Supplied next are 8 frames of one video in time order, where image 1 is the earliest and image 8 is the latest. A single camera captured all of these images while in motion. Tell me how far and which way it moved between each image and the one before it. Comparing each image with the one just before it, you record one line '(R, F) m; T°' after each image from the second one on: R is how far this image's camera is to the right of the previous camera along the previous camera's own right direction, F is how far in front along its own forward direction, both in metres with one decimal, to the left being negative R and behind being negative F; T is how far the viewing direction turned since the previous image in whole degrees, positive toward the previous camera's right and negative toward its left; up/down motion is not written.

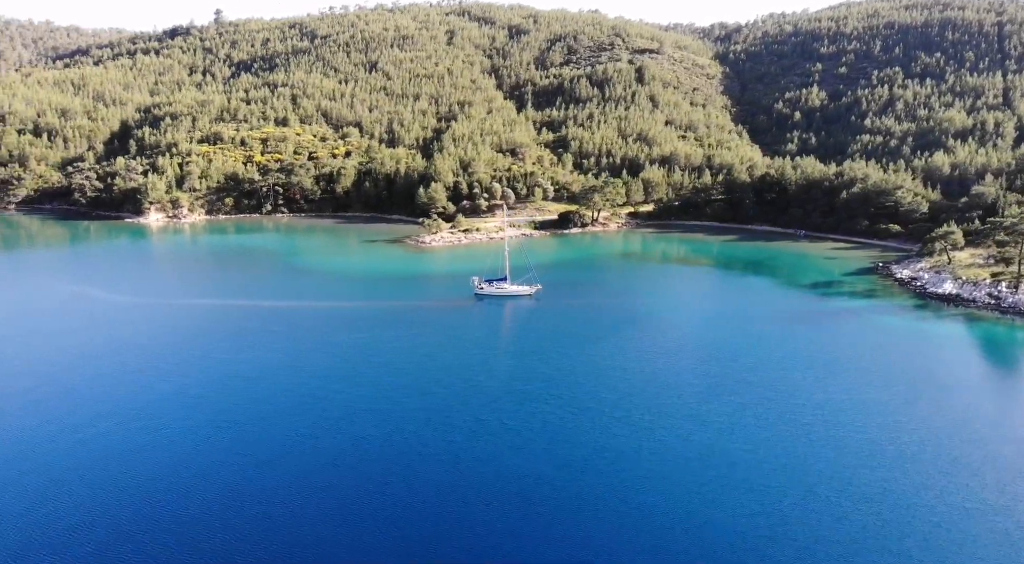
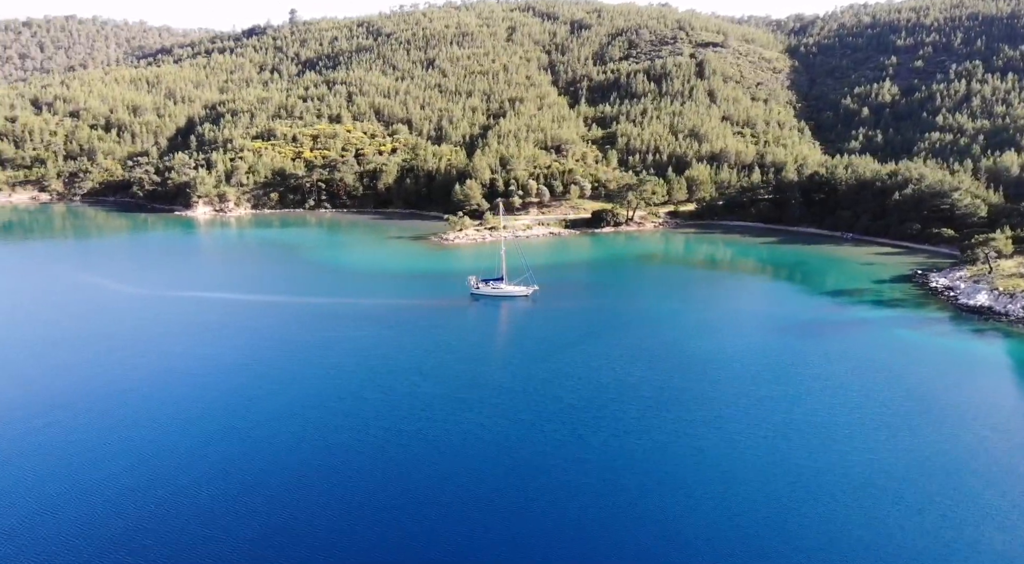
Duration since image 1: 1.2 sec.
(+4.6, +1.5) m; -5°
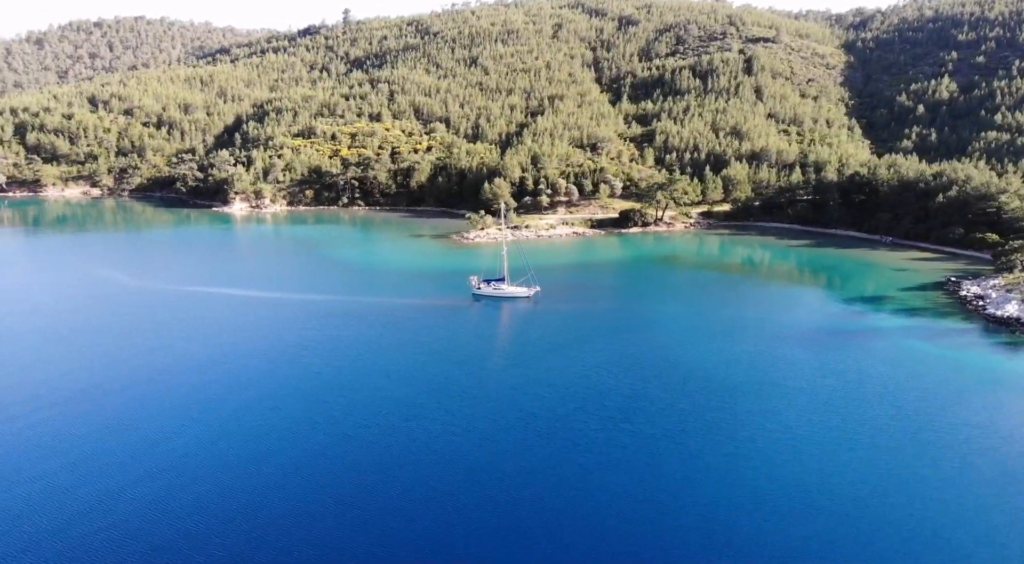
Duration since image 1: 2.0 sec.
(+3.1, +0.9) m; -4°
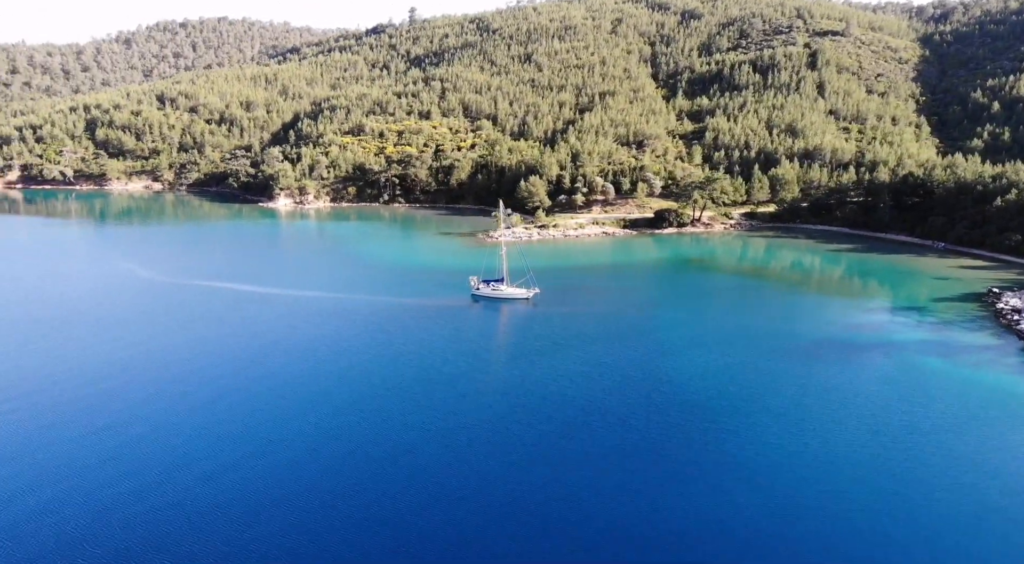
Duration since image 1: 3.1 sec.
(+4.0, +1.1) m; -5°
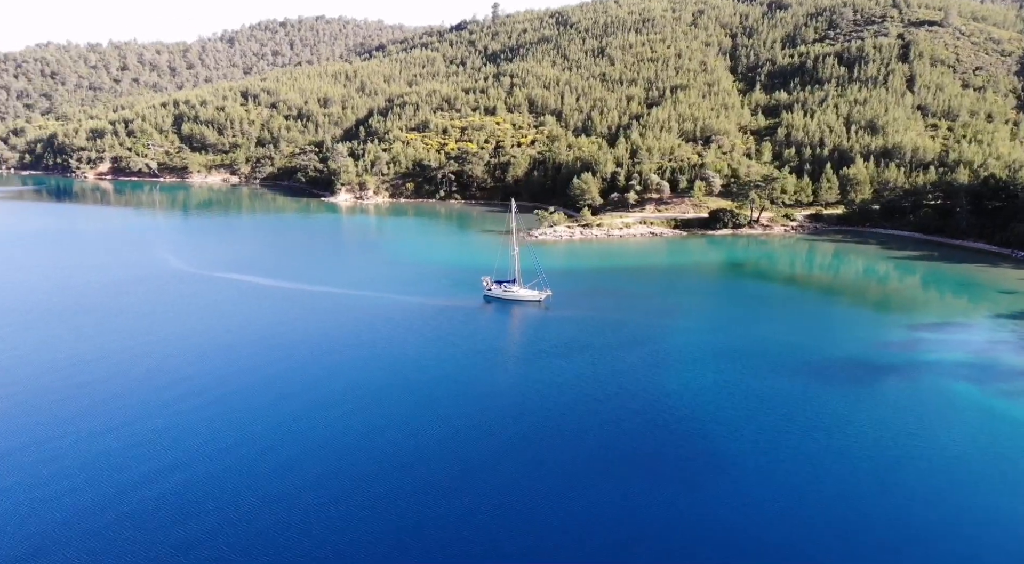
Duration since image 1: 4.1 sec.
(+4.1, +1.4) m; -7°
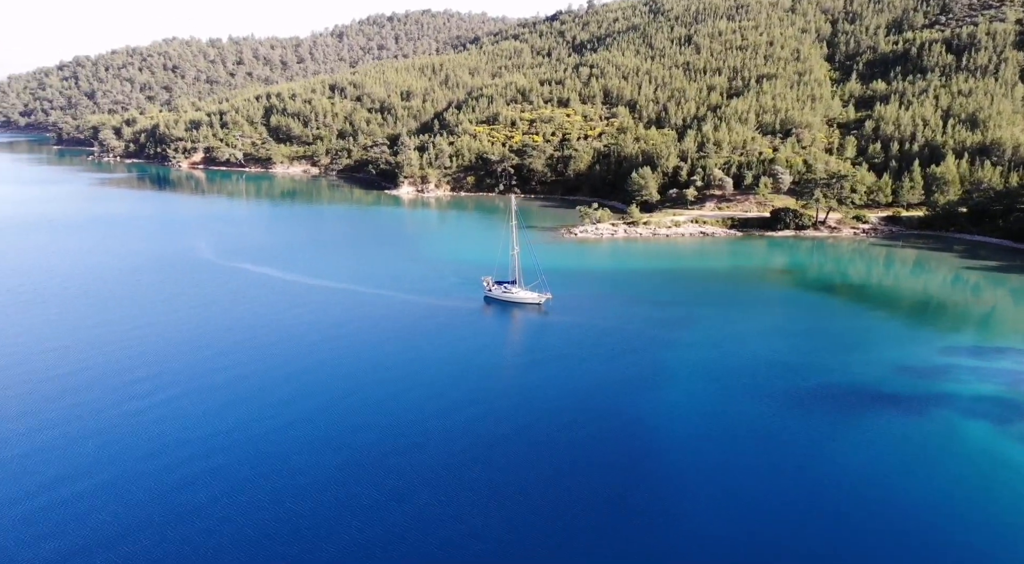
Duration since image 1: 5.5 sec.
(+5.4, +2.2) m; -8°
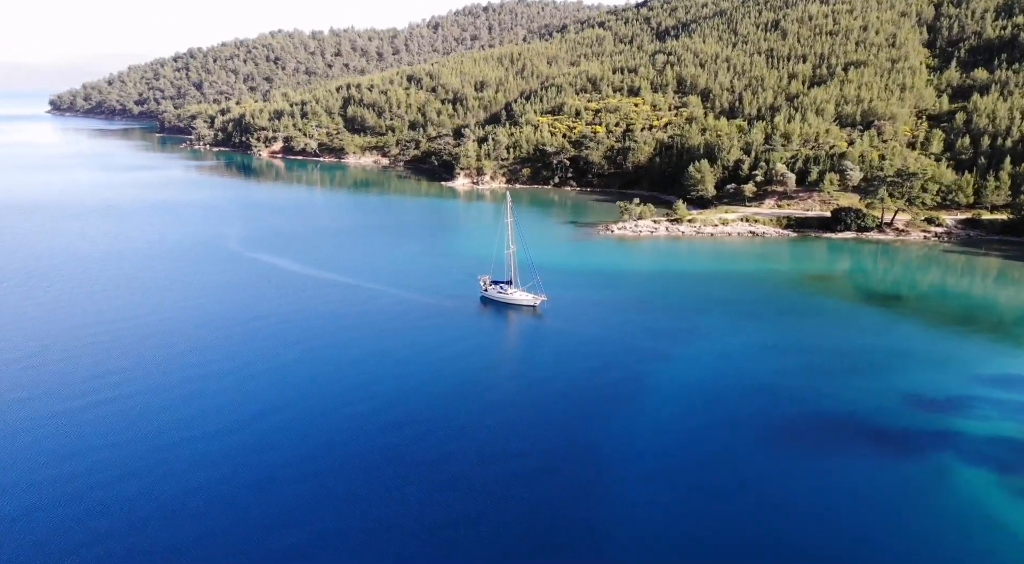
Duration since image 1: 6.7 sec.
(+5.1, +2.1) m; -7°
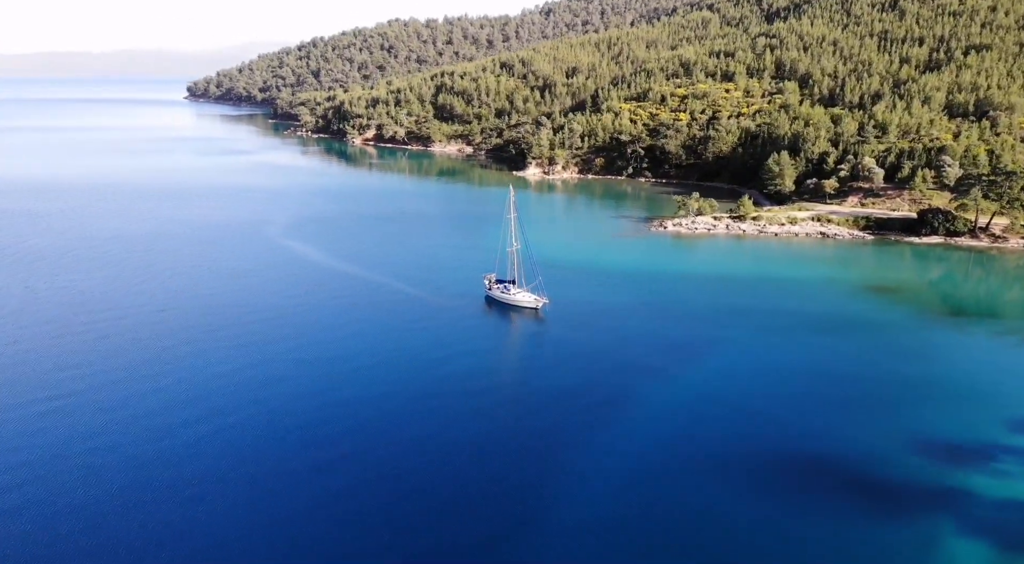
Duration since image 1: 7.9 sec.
(+5.3, +2.4) m; -8°
